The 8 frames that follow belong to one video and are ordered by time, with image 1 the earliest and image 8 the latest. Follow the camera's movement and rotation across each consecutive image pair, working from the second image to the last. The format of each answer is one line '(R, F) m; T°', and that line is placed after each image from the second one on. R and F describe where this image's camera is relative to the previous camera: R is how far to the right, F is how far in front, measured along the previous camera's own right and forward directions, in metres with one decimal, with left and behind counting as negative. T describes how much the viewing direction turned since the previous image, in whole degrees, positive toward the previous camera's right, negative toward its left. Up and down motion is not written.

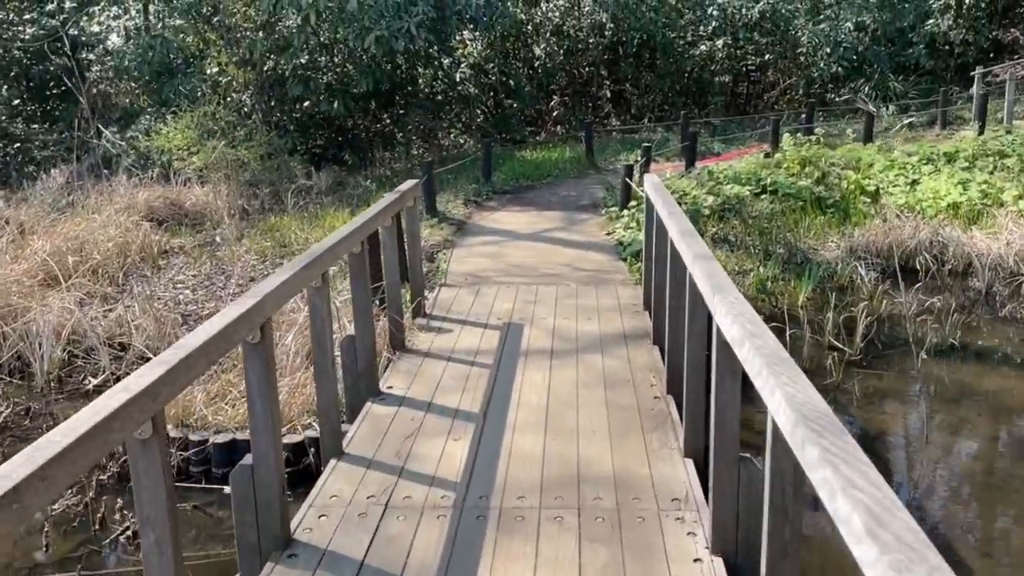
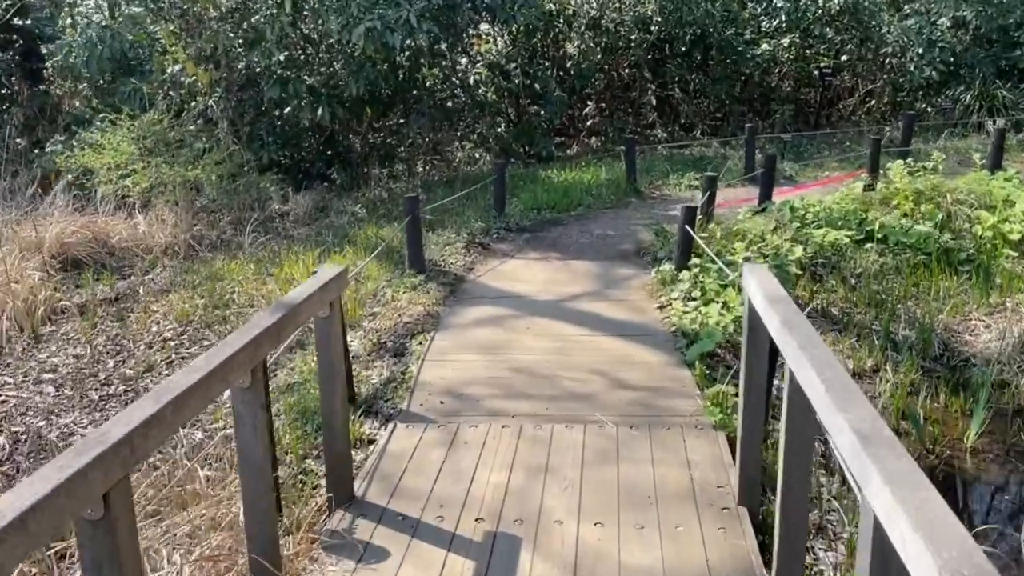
(+0.1, +2.1) m; -2°
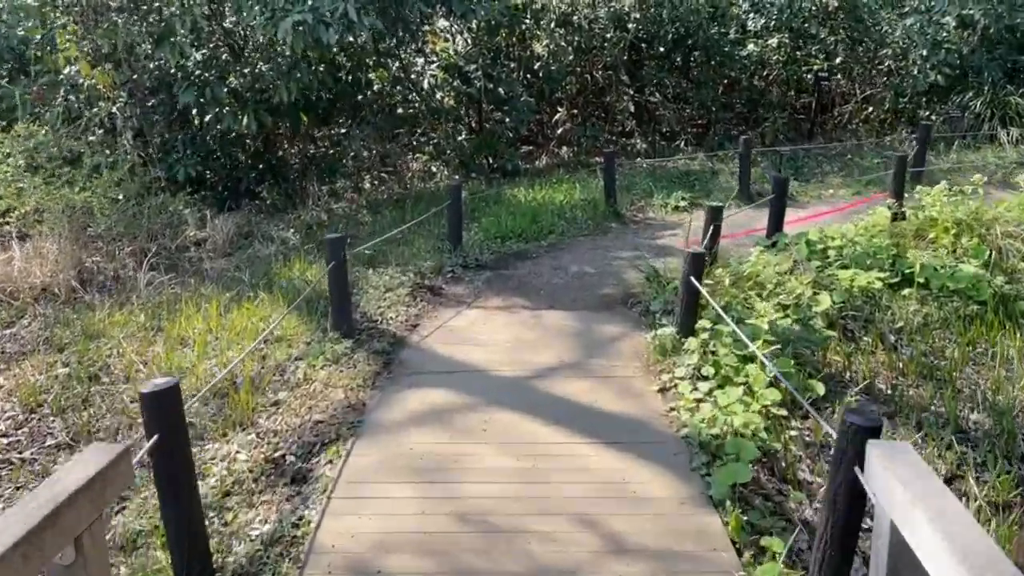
(+0.1, +1.2) m; +2°
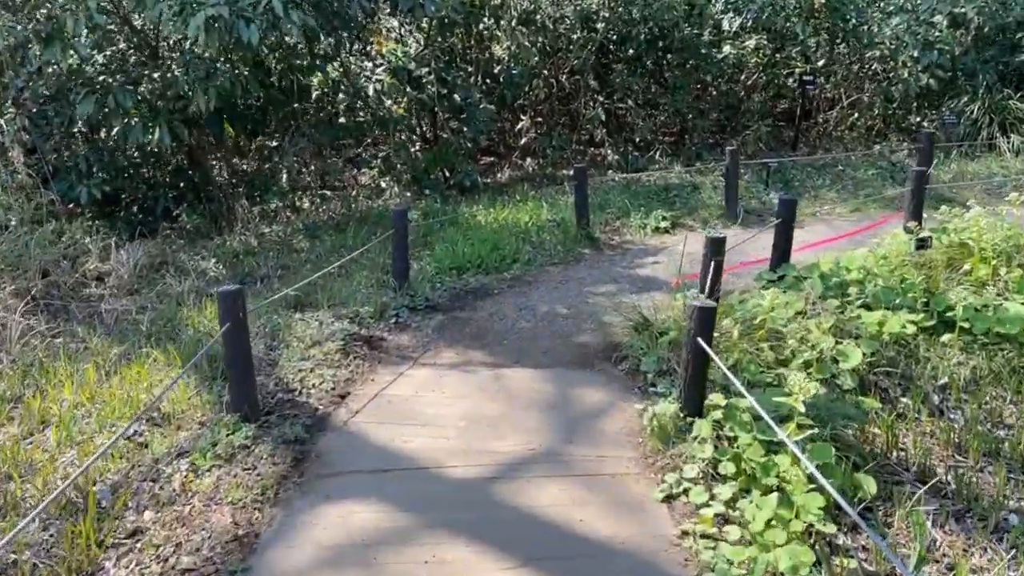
(+0.1, +1.0) m; +2°
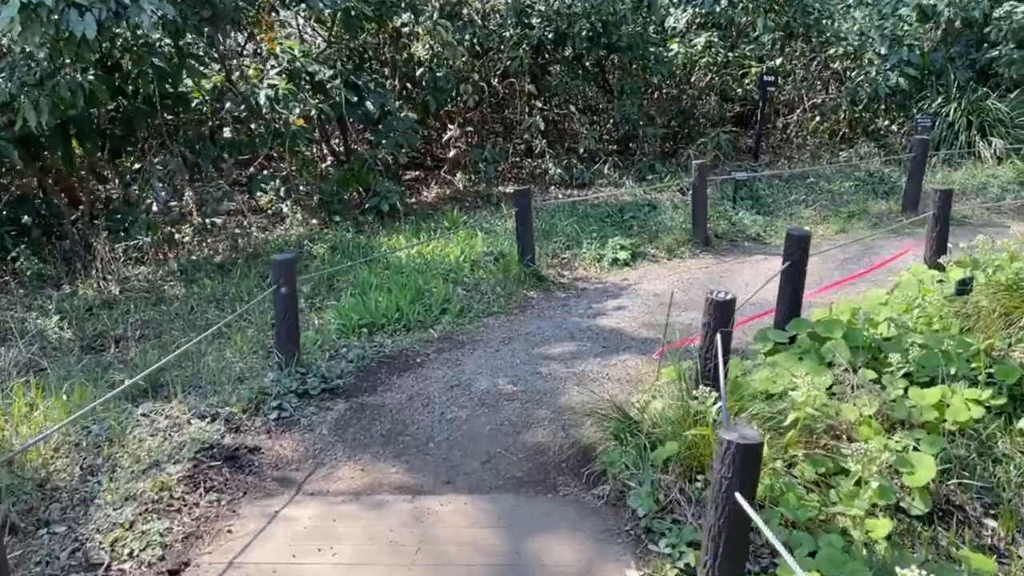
(0.0, +1.2) m; +4°
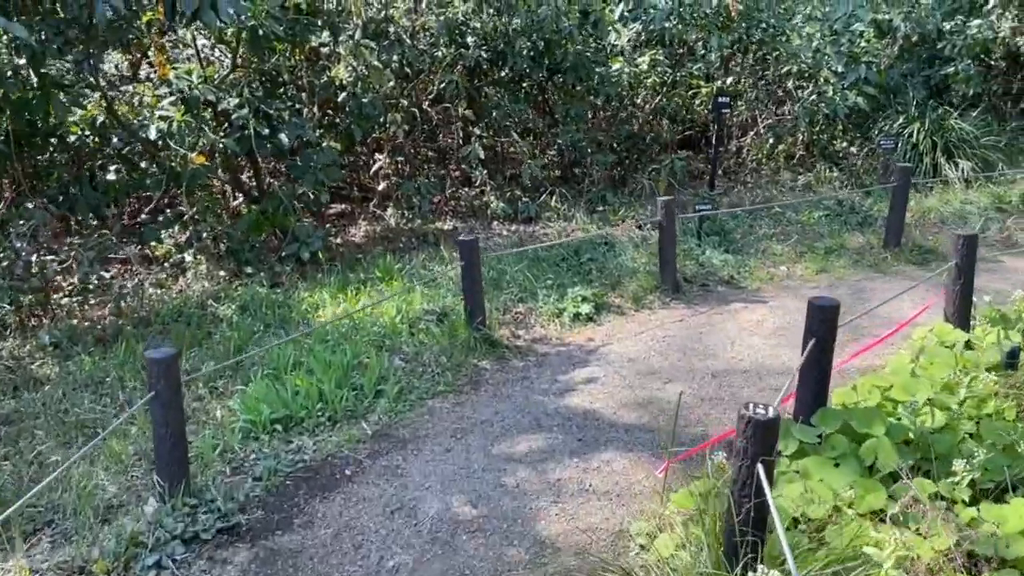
(-0.1, +0.8) m; +5°
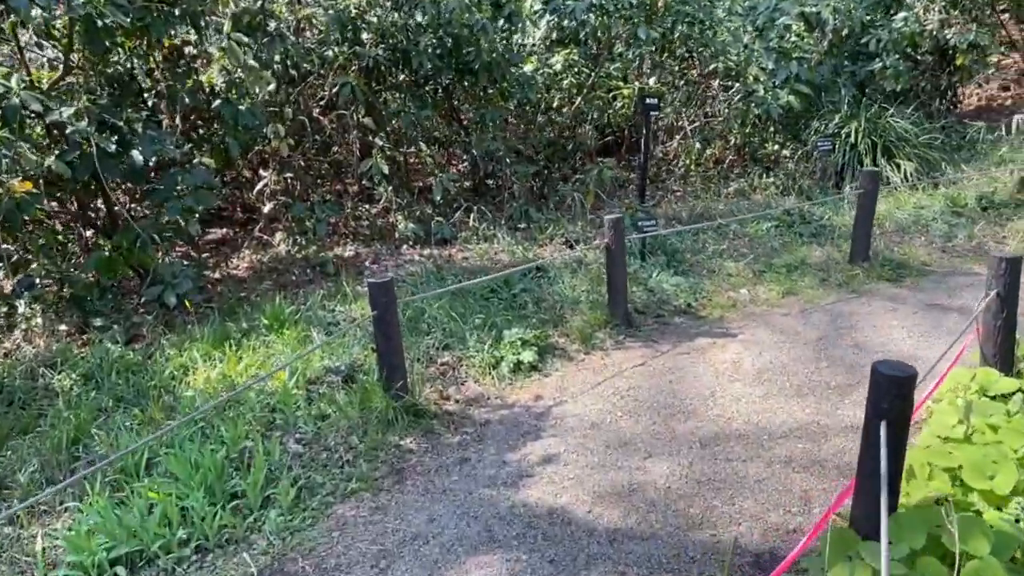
(-0.1, +0.9) m; +7°
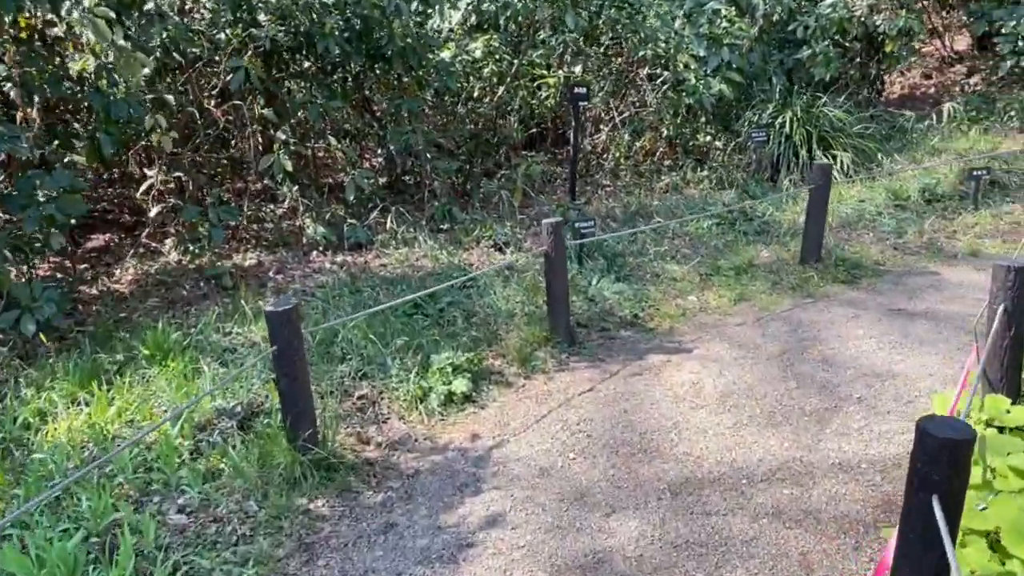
(0.0, +0.5) m; +6°
